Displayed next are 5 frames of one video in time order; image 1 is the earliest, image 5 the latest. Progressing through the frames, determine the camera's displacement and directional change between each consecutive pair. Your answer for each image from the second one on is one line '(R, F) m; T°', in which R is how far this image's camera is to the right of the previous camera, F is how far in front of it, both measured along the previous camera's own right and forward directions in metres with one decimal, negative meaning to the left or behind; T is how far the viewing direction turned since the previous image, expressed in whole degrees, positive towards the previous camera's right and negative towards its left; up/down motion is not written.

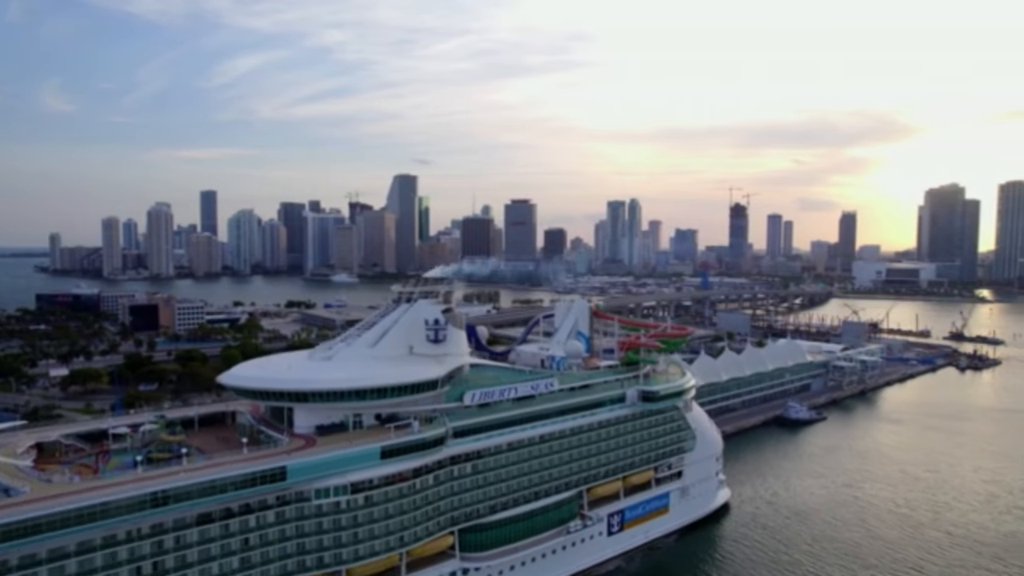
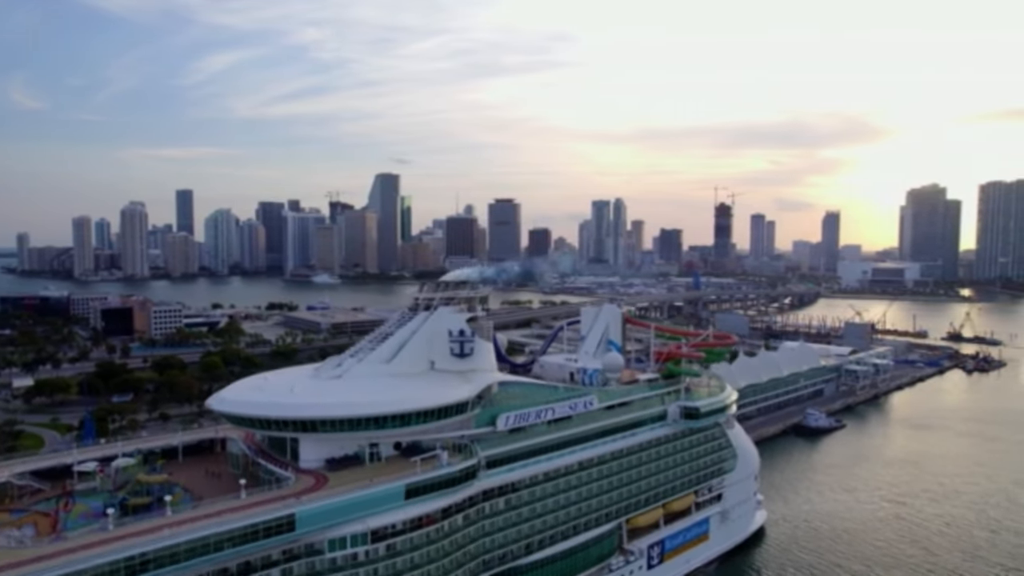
(-1.0, +2.0) m; +2°
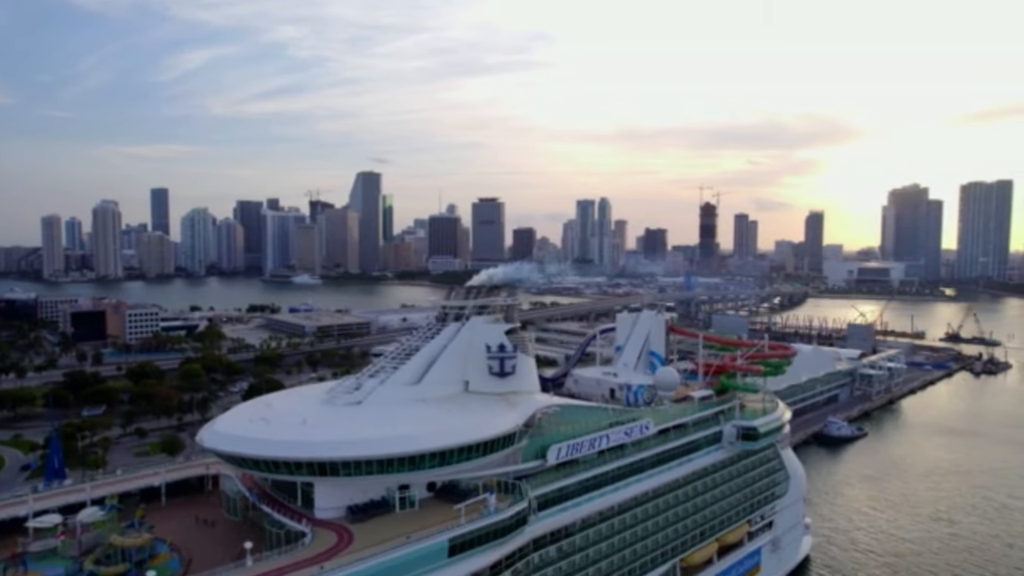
(-1.0, +2.0) m; +2°
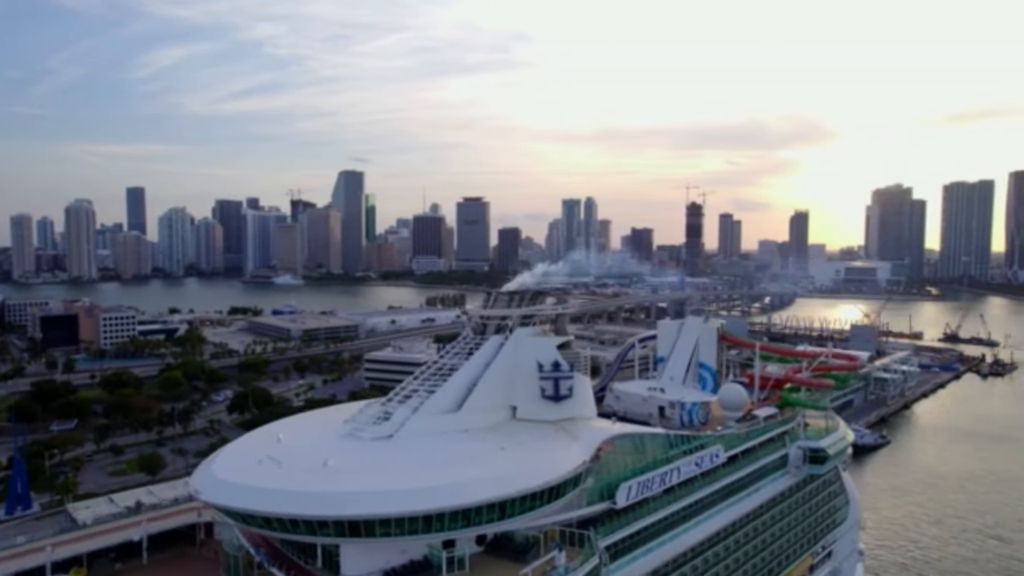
(-0.9, +1.8) m; +1°
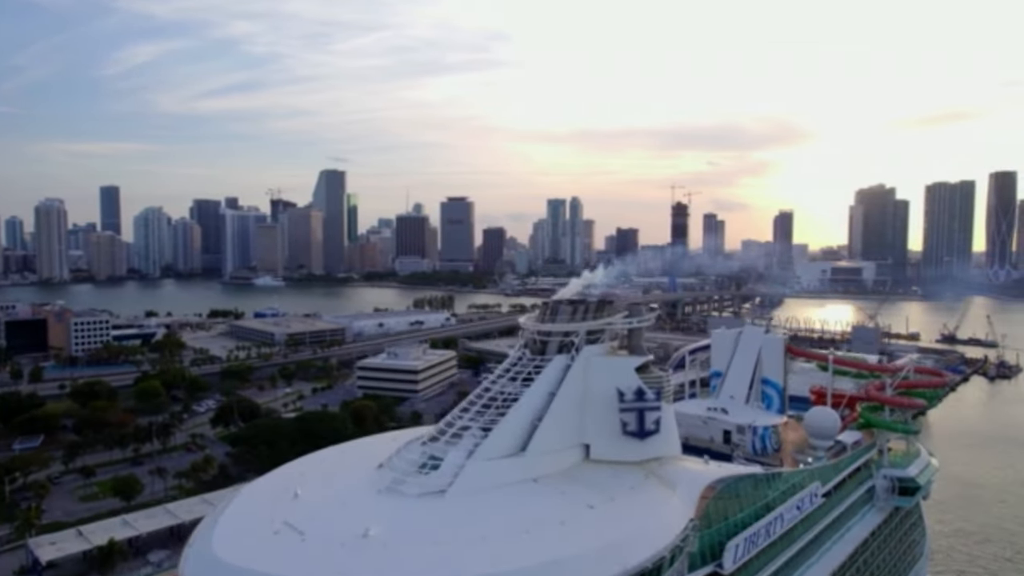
(-0.8, +1.8) m; +1°
